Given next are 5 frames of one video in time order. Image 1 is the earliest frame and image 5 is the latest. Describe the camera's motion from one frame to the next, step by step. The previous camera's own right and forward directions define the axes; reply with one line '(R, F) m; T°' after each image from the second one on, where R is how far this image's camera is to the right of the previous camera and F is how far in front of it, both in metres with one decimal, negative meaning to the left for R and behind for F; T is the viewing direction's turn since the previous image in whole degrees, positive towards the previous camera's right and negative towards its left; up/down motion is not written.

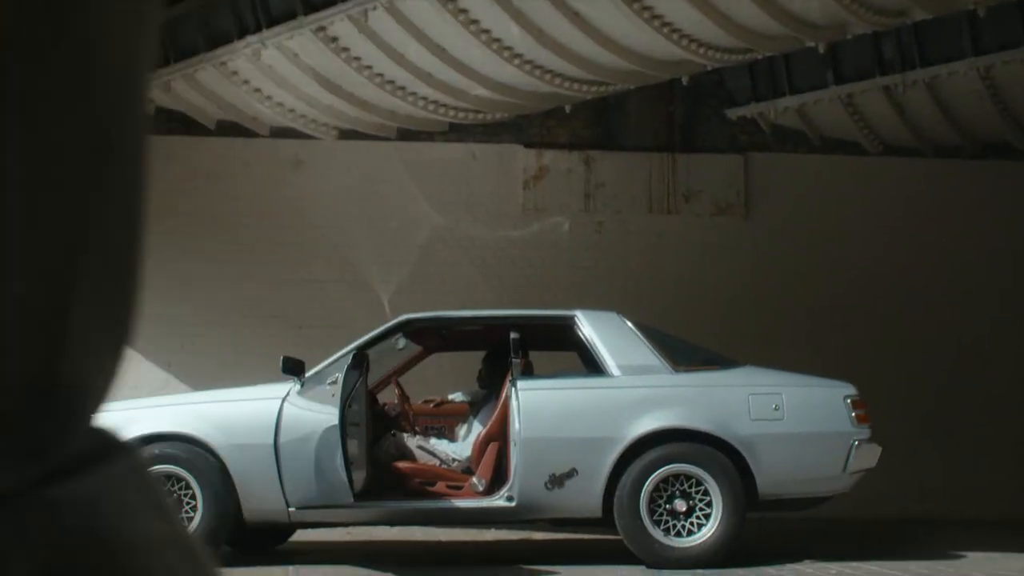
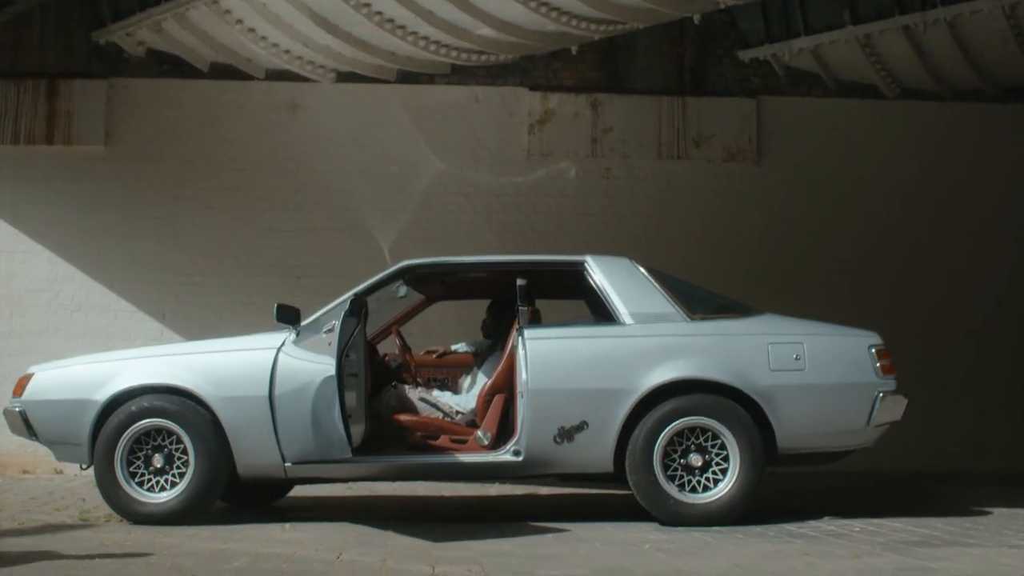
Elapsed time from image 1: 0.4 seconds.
(0.0, +0.3) m; 0°
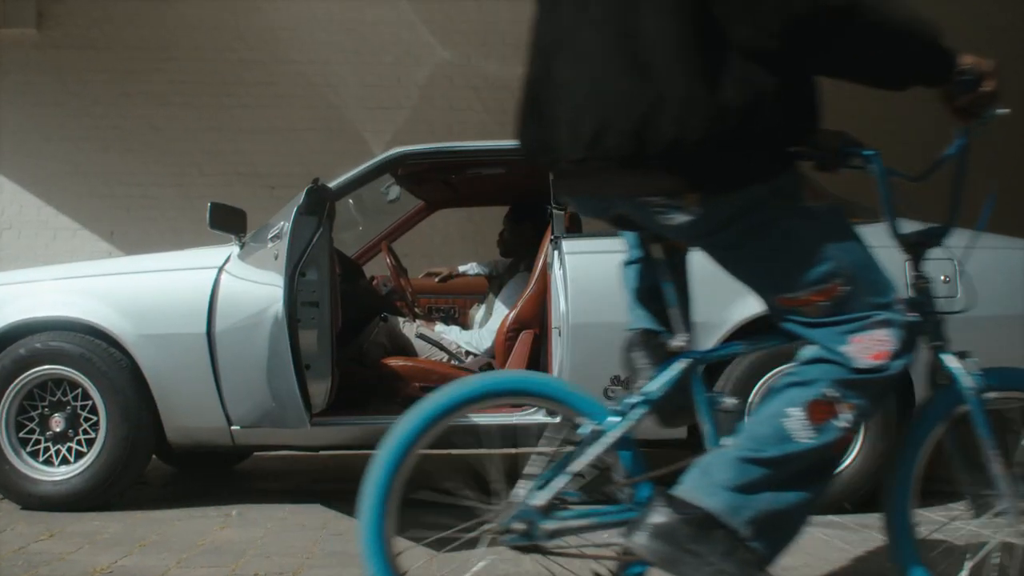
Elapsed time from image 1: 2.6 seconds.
(-0.1, +1.5) m; 0°
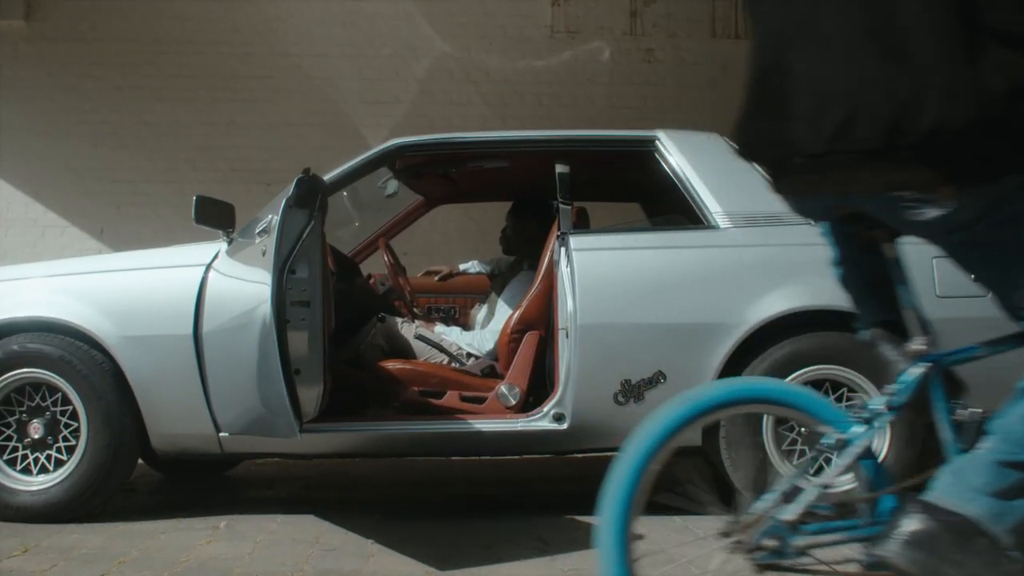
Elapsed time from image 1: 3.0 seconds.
(0.0, +0.2) m; 0°
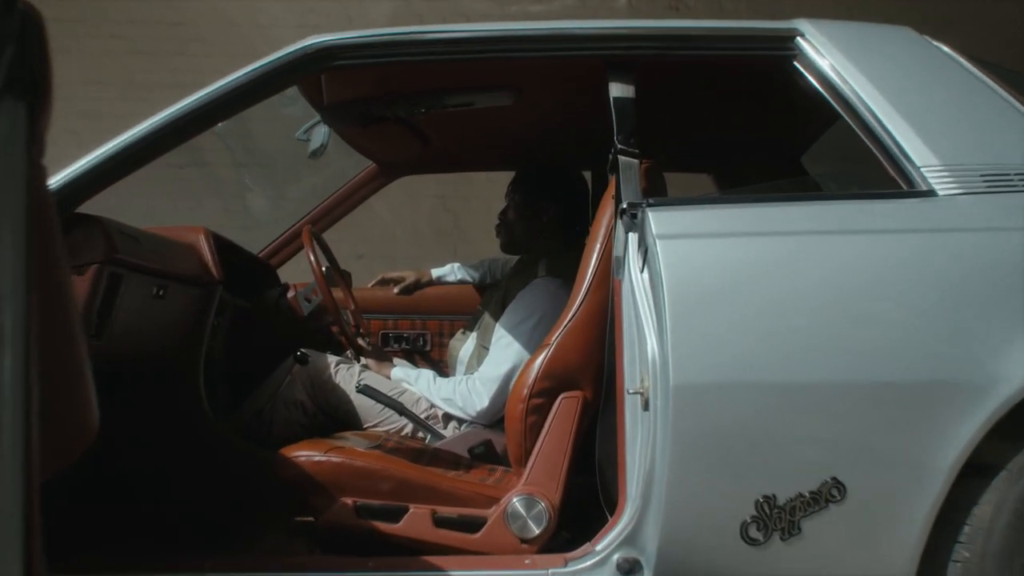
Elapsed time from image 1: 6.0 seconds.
(-0.1, +1.8) m; +1°
